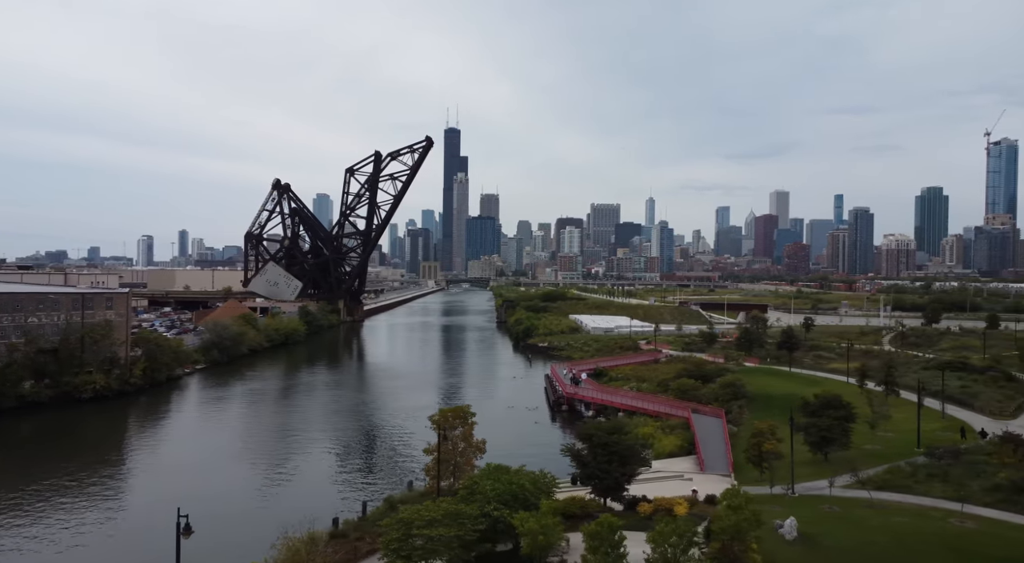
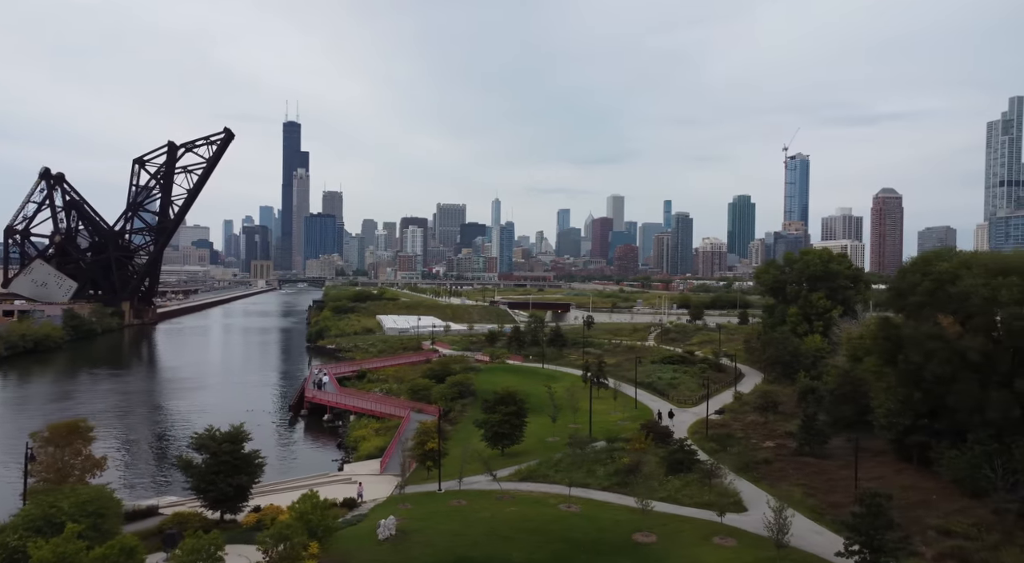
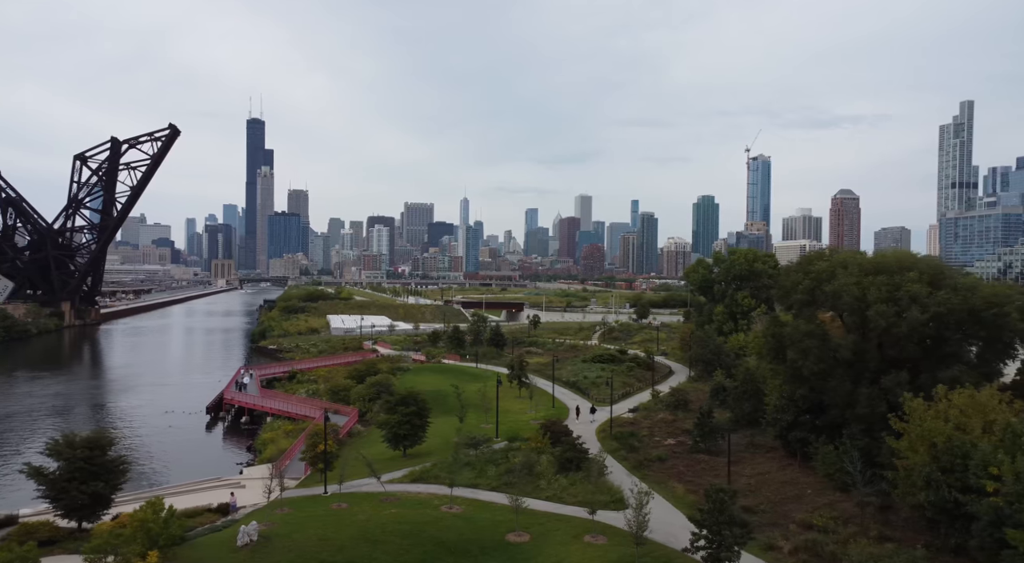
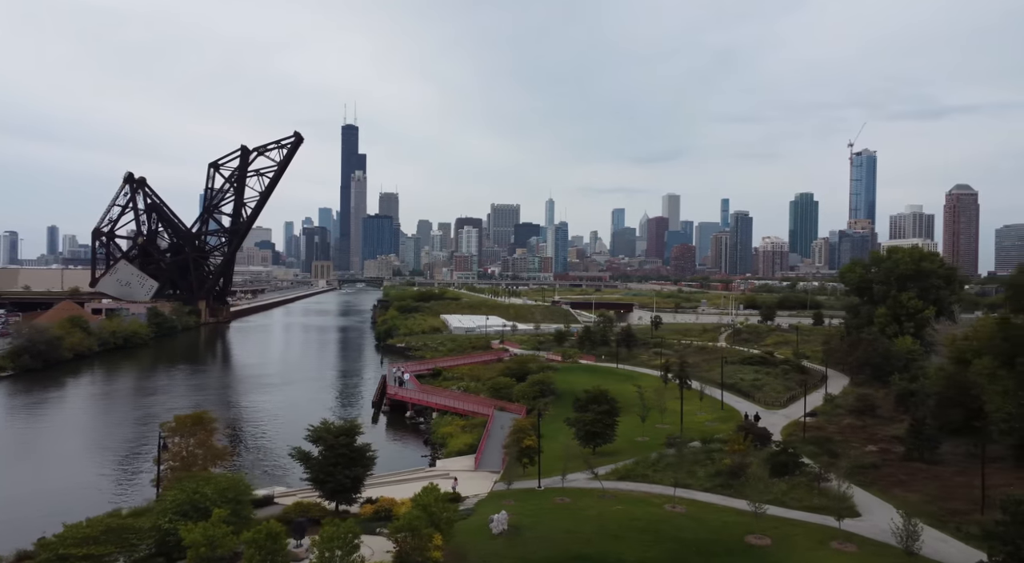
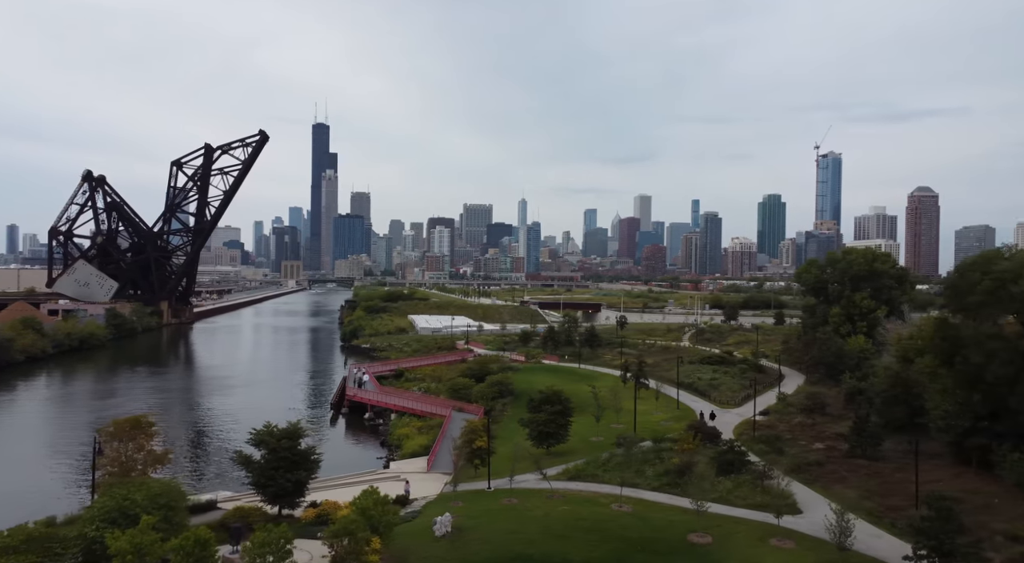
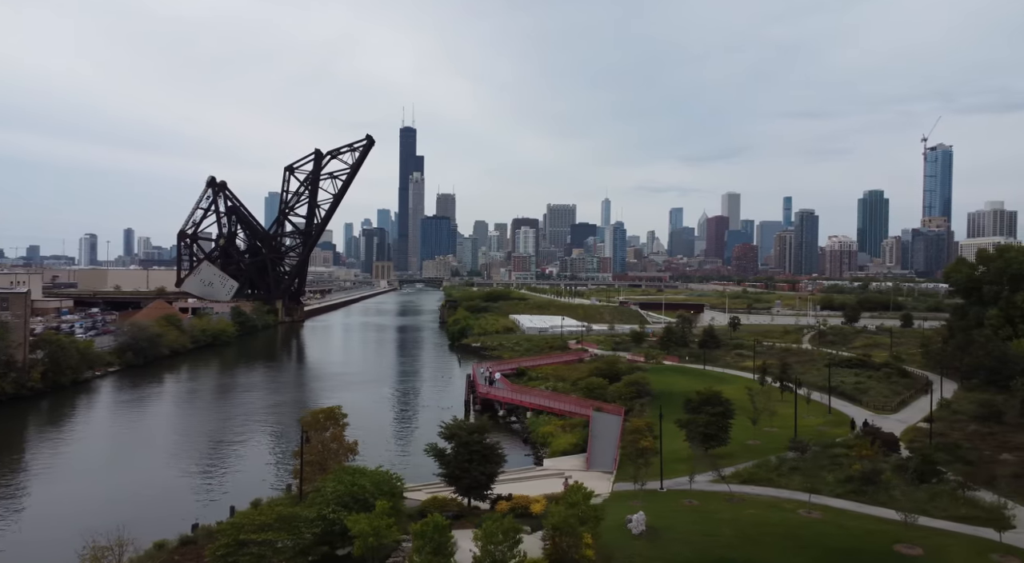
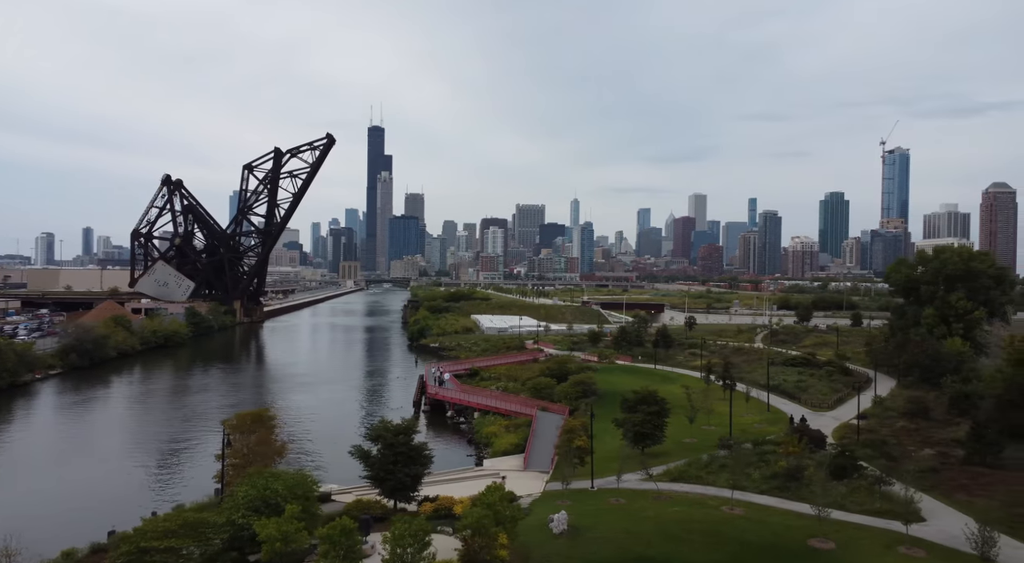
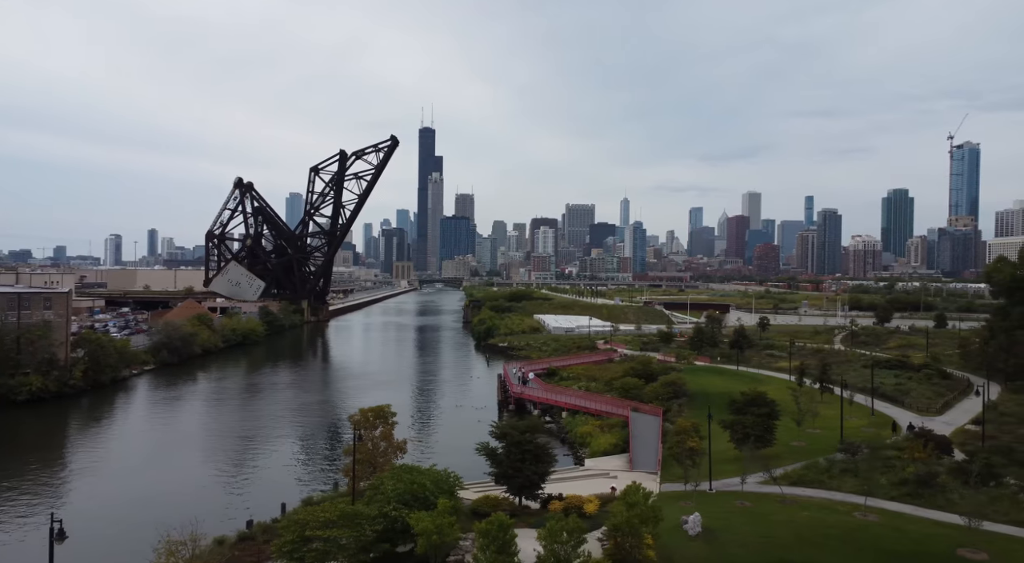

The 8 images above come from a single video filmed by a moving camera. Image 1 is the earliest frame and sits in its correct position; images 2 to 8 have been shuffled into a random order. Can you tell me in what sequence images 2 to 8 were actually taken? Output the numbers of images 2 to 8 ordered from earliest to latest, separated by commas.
8, 6, 7, 4, 5, 2, 3
